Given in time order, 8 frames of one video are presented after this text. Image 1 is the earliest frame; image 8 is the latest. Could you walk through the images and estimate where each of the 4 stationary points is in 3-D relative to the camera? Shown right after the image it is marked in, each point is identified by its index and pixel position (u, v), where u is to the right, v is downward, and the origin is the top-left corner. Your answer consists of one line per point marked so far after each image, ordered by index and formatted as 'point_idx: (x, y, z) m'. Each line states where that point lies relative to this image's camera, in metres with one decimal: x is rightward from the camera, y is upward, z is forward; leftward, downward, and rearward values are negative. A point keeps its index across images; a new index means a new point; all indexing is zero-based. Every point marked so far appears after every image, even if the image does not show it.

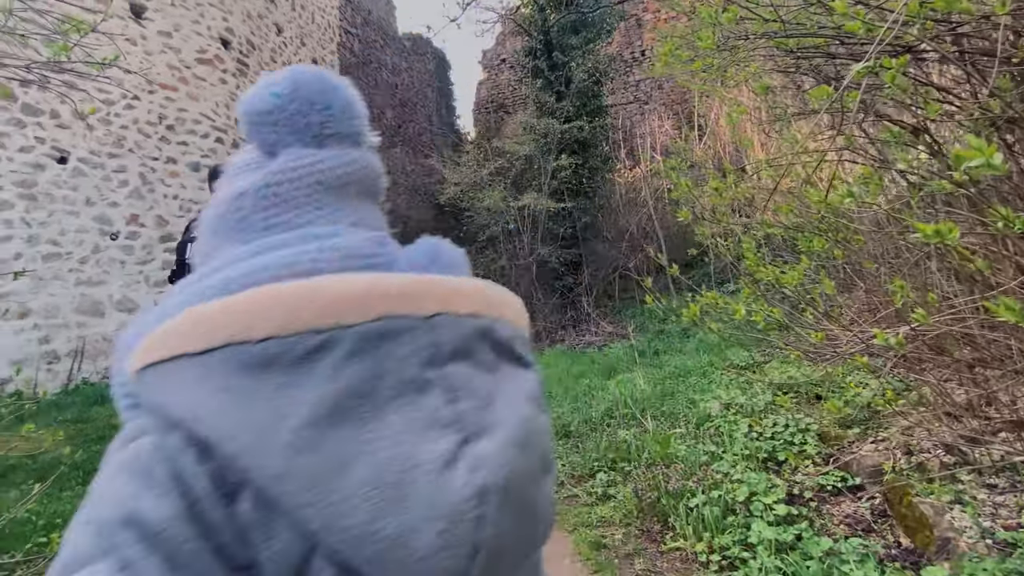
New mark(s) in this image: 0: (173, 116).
0: (-4.8, +2.4, +7.2) m
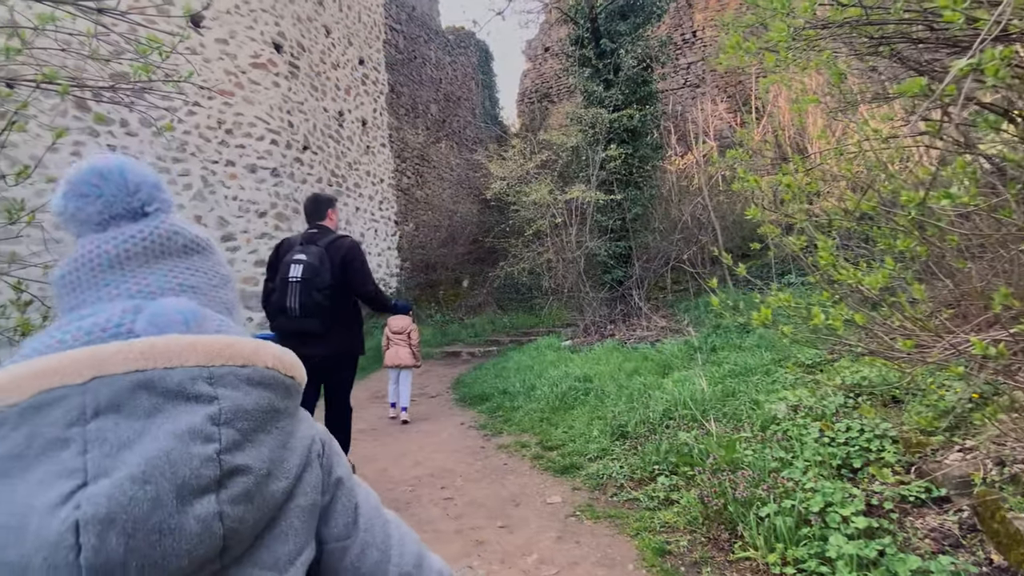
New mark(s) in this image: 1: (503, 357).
0: (-4.1, +2.4, +7.5) m
1: (-0.1, -0.9, +6.8) m
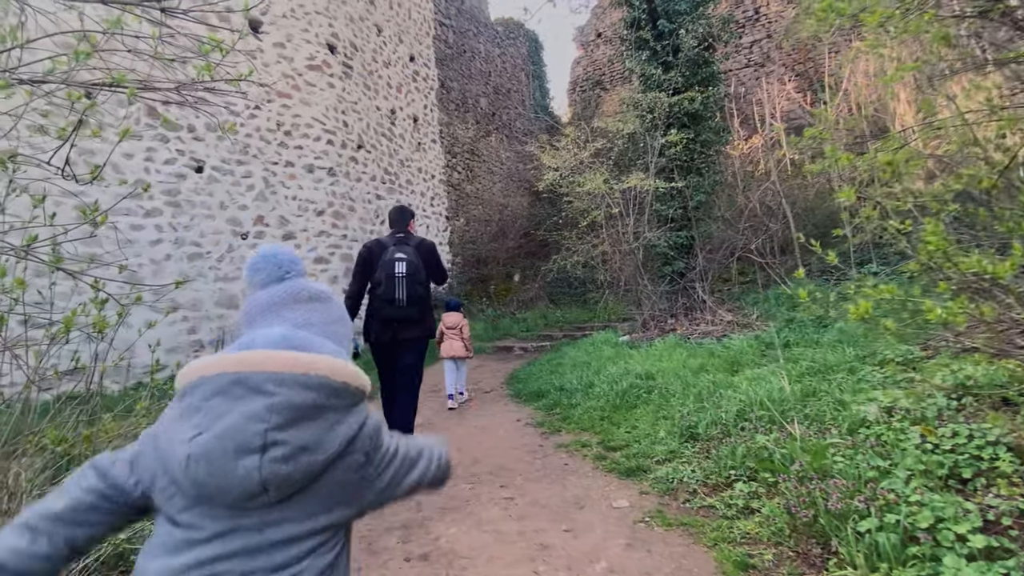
0: (-3.3, +2.5, +7.7) m
1: (+0.7, -0.8, +6.7) m
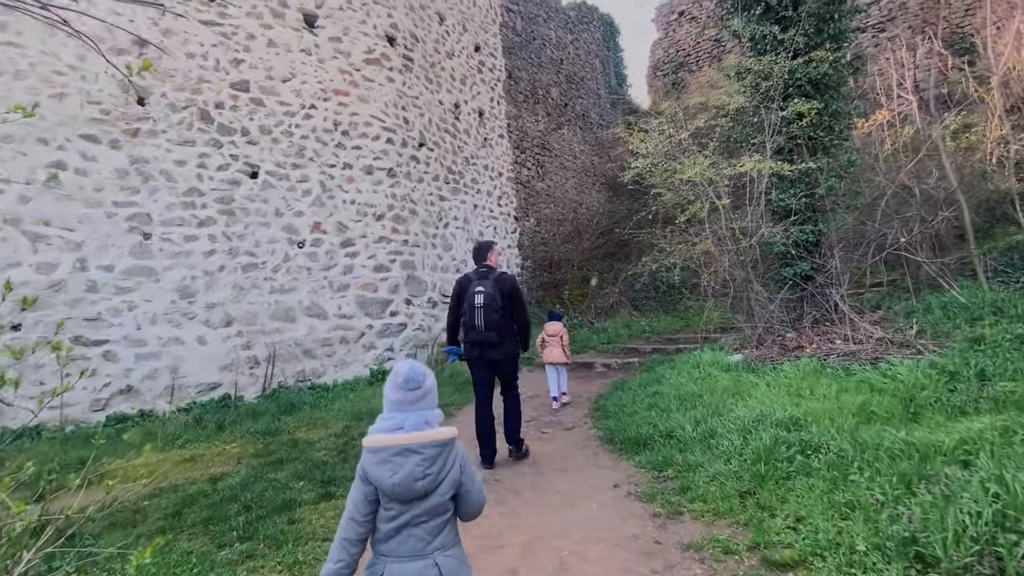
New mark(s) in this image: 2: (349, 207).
0: (-2.3, +2.3, +7.1) m
1: (+1.6, -0.9, +5.6) m
2: (-2.2, +1.1, +7.0) m
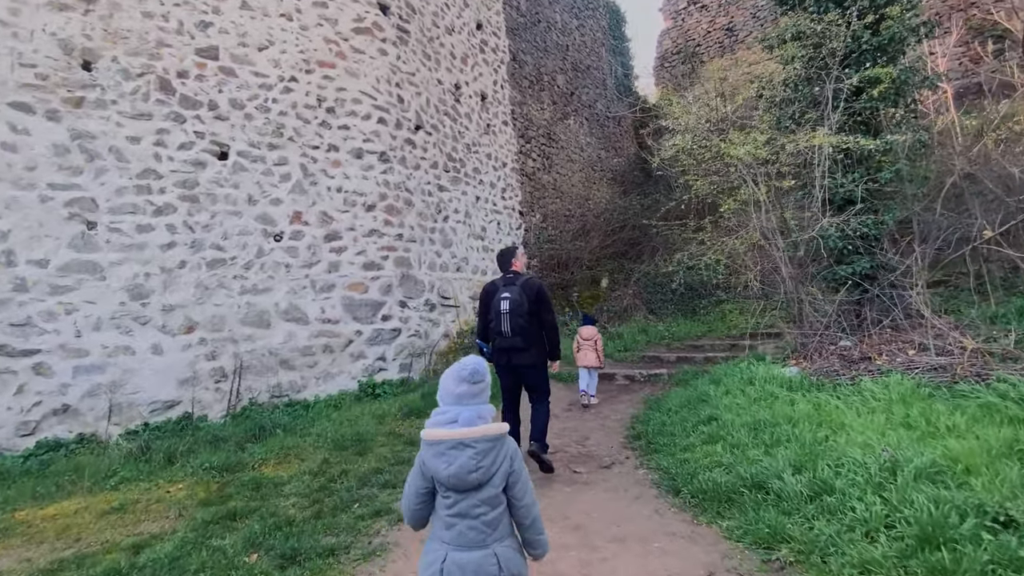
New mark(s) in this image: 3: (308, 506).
0: (-2.2, +2.3, +6.2) m
1: (+1.7, -1.0, +4.7) m
2: (-2.1, +1.1, +6.1) m
3: (-1.2, -1.2, +2.9) m
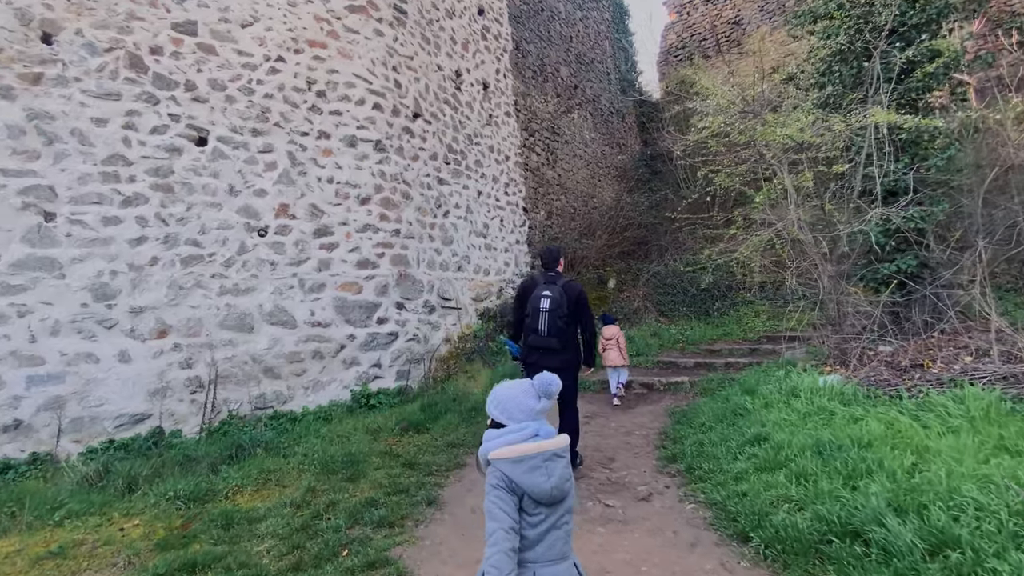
0: (-2.1, +2.3, +5.7) m
1: (+1.8, -0.9, +4.2) m
2: (-2.0, +1.1, +5.6) m
3: (-1.1, -1.2, +2.4) m
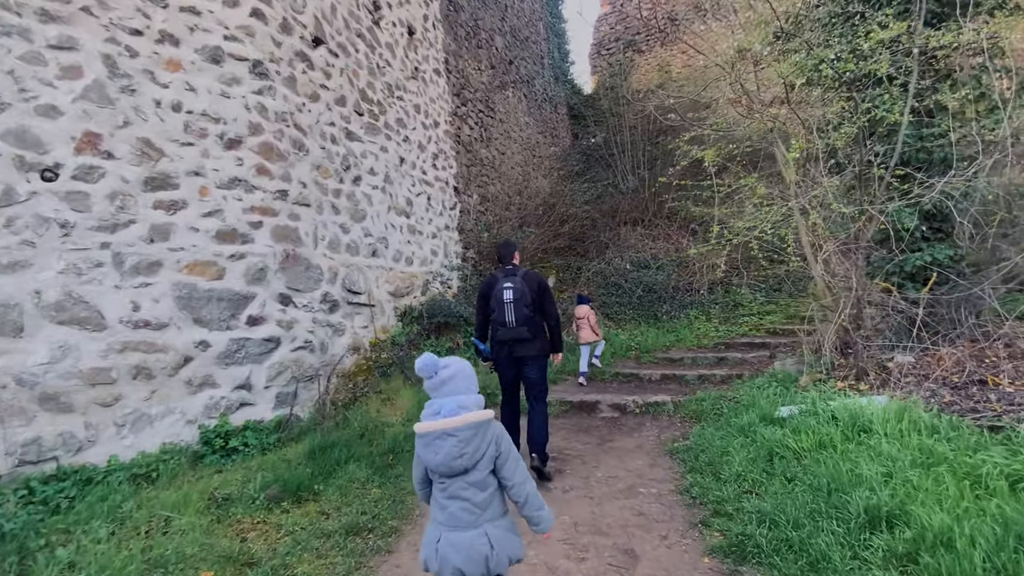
0: (-2.5, +2.5, +3.8) m
1: (+1.5, -0.9, +3.0) m
2: (-2.5, +1.2, +3.7) m
3: (-1.0, -1.1, +0.7) m
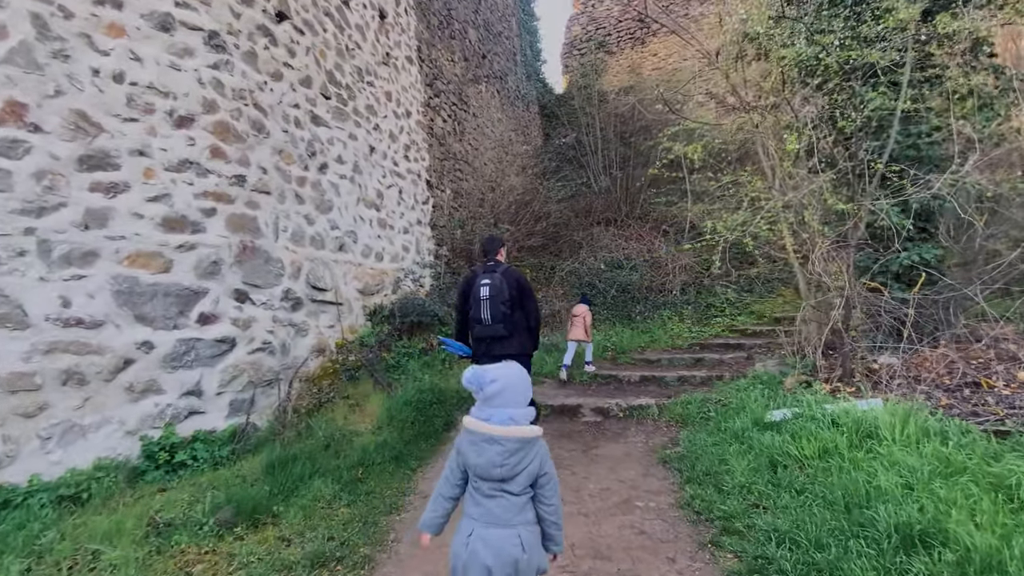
0: (-2.6, +2.5, +3.4) m
1: (+1.4, -0.9, +2.8) m
2: (-2.6, +1.3, +3.3) m
3: (-1.0, -1.1, +0.4) m
